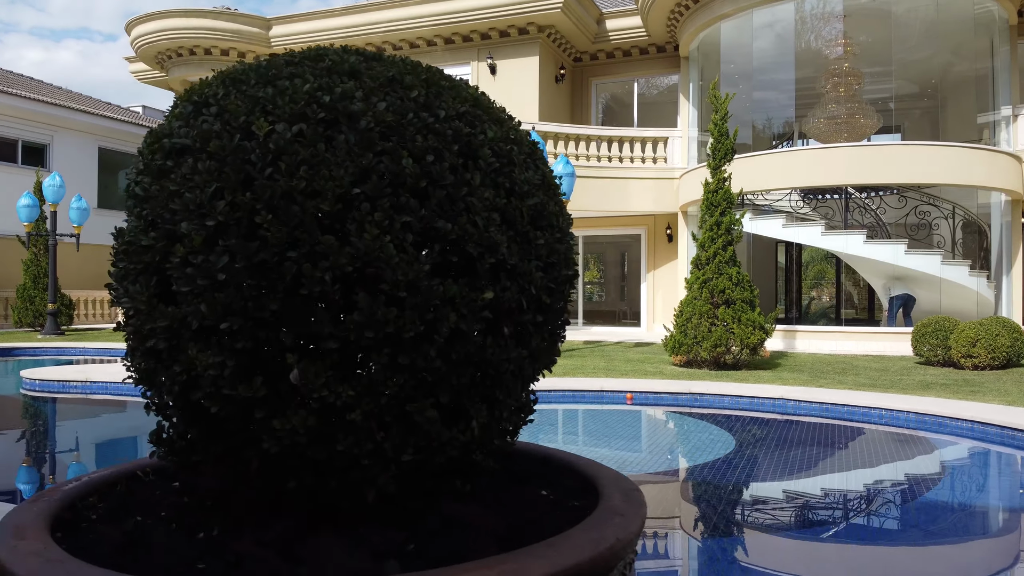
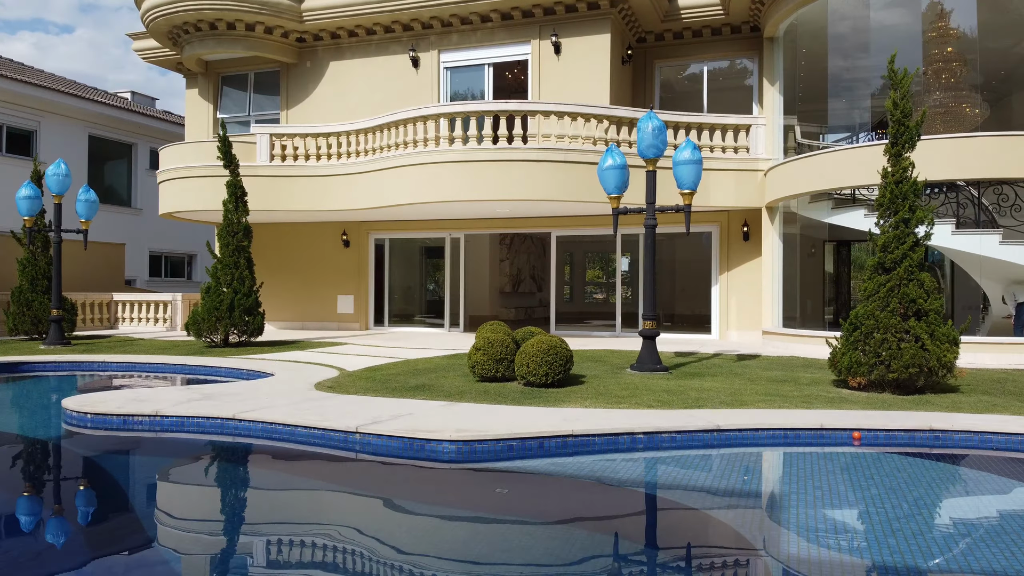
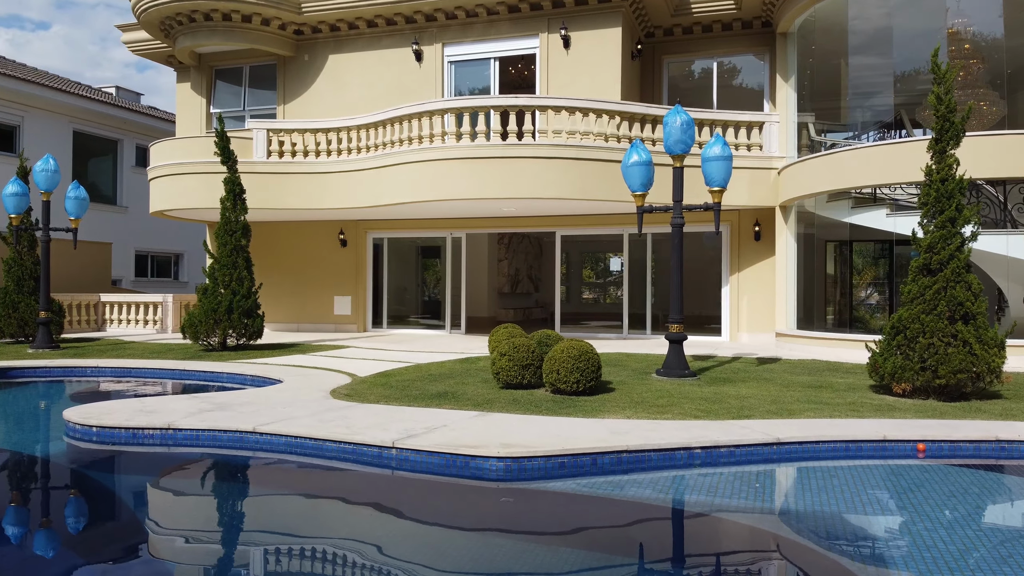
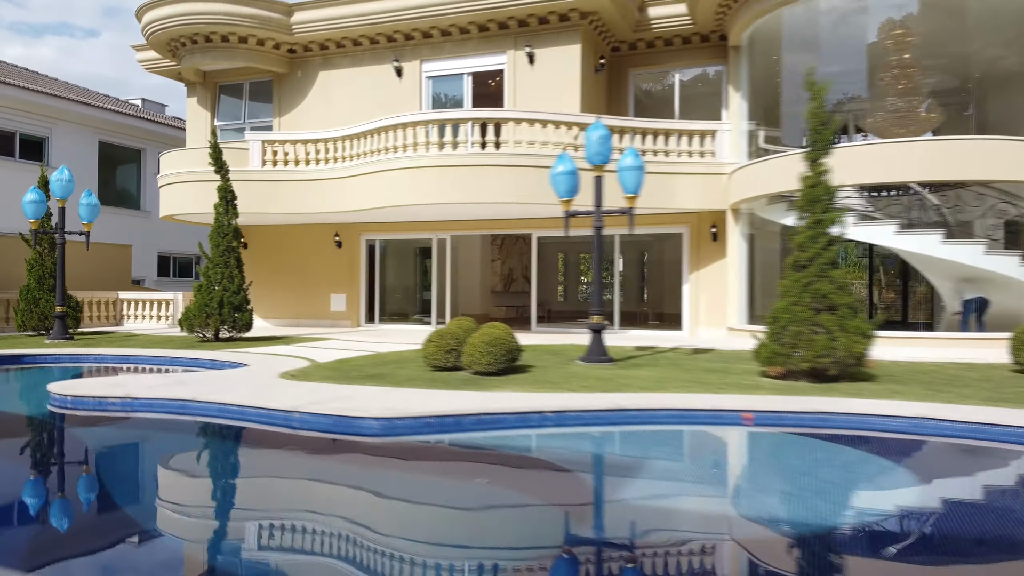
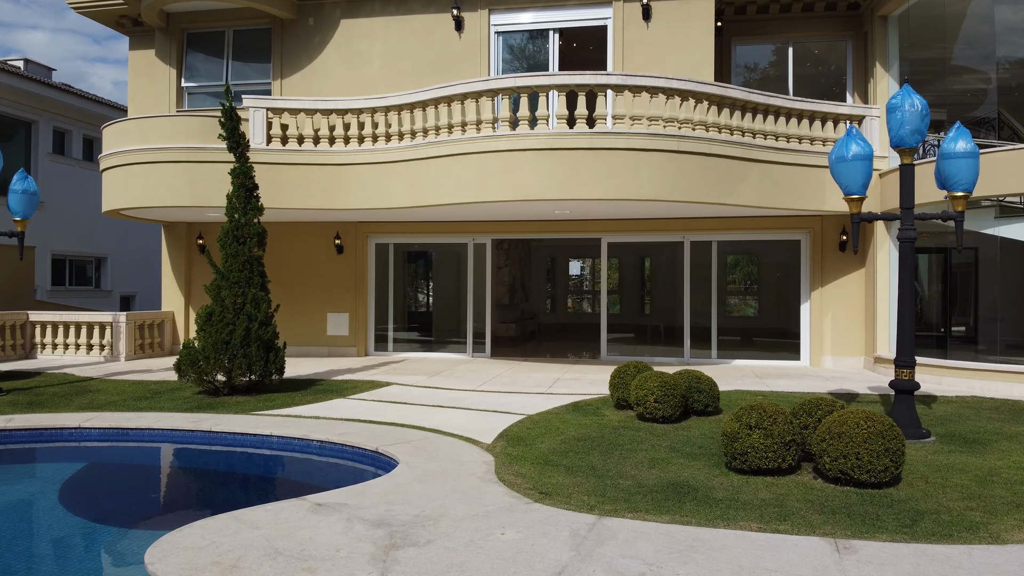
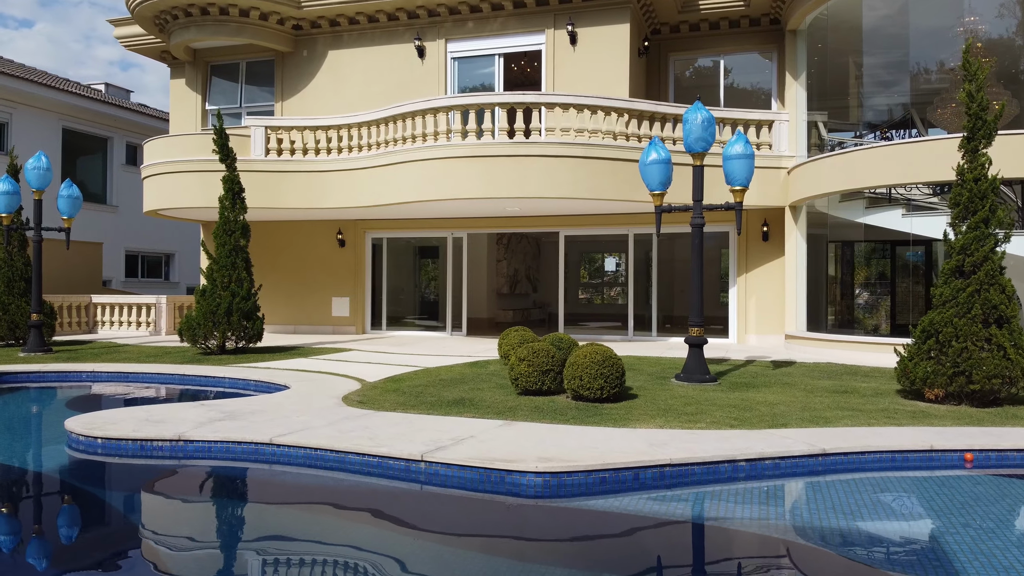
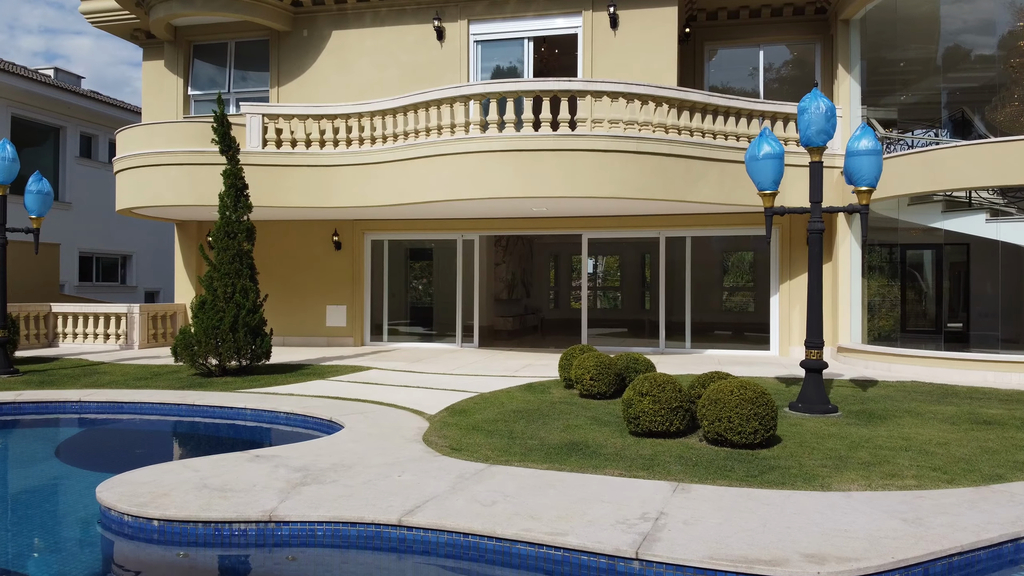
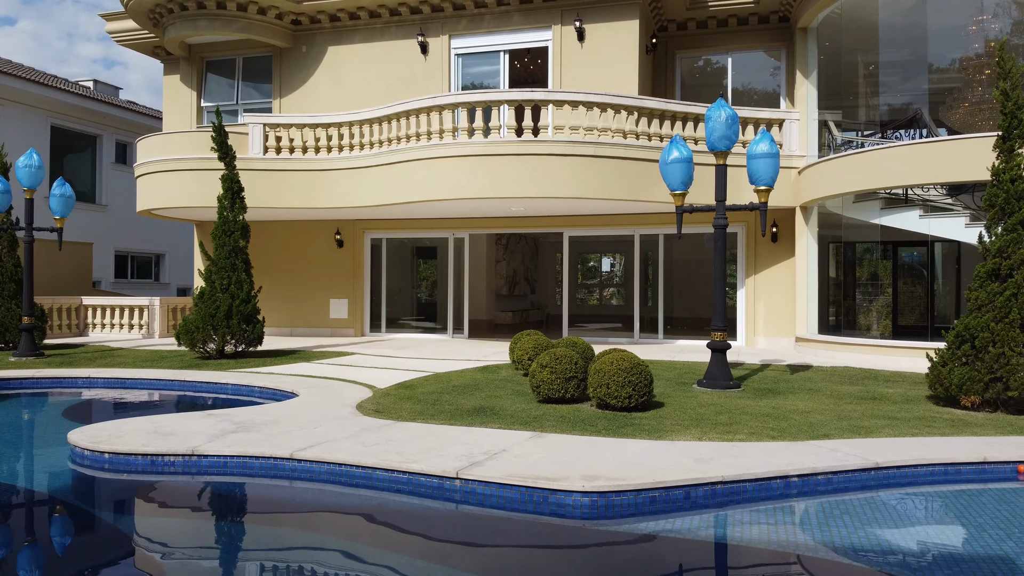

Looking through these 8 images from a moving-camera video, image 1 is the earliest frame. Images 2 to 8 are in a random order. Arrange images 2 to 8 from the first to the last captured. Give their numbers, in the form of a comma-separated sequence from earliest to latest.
4, 2, 3, 6, 8, 7, 5
